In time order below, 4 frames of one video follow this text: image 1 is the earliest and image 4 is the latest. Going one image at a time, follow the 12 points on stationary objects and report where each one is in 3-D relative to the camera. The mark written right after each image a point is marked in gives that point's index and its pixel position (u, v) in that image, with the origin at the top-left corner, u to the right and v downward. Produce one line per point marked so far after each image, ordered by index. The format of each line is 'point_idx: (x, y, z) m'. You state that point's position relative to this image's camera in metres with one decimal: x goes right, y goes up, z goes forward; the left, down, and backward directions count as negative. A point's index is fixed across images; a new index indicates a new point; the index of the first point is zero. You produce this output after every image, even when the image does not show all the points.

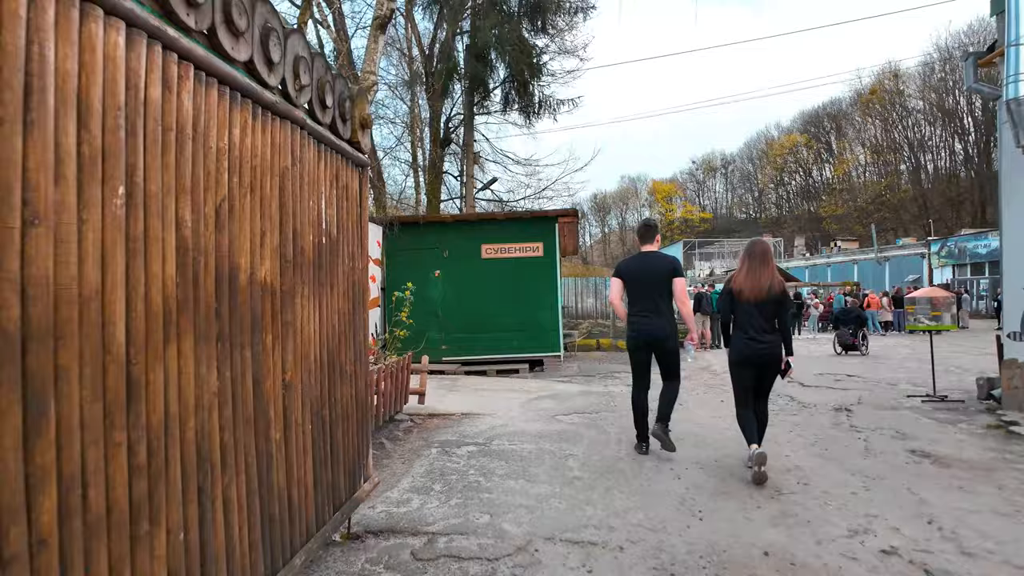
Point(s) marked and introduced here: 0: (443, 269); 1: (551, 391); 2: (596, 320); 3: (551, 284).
0: (-1.3, +0.3, +11.0) m
1: (+0.5, -1.4, +8.0) m
2: (+2.3, -0.9, +16.5) m
3: (+0.7, +0.1, +10.9) m
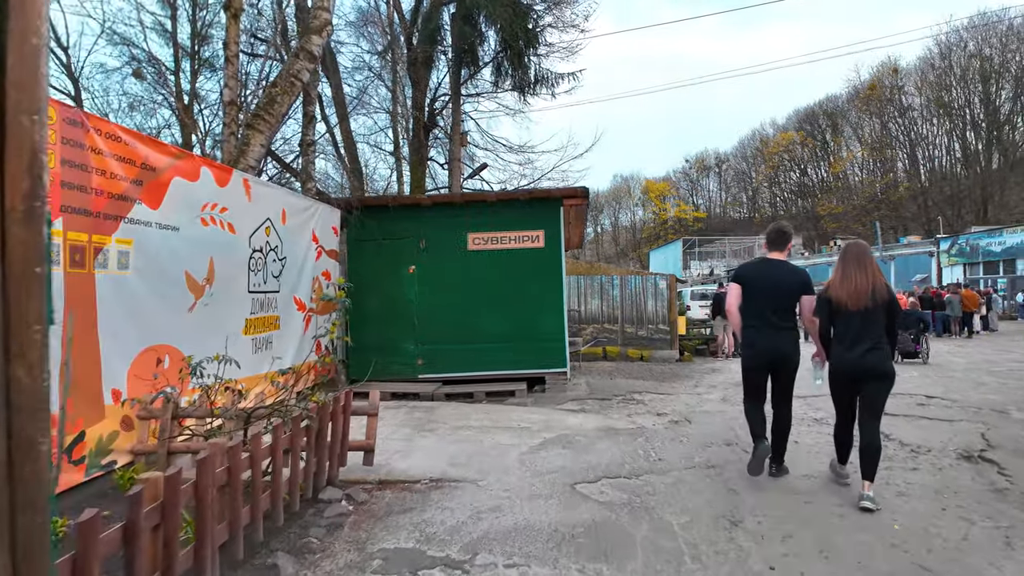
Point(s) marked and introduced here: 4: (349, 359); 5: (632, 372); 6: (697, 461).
0: (-1.4, +0.4, +8.8) m
1: (+0.5, -1.4, +5.8) m
2: (+2.2, -0.9, +14.3) m
3: (+0.6, +0.1, +8.7) m
4: (-2.4, -1.1, +8.8) m
5: (+2.3, -1.6, +11.6) m
6: (+1.5, -1.4, +4.8) m
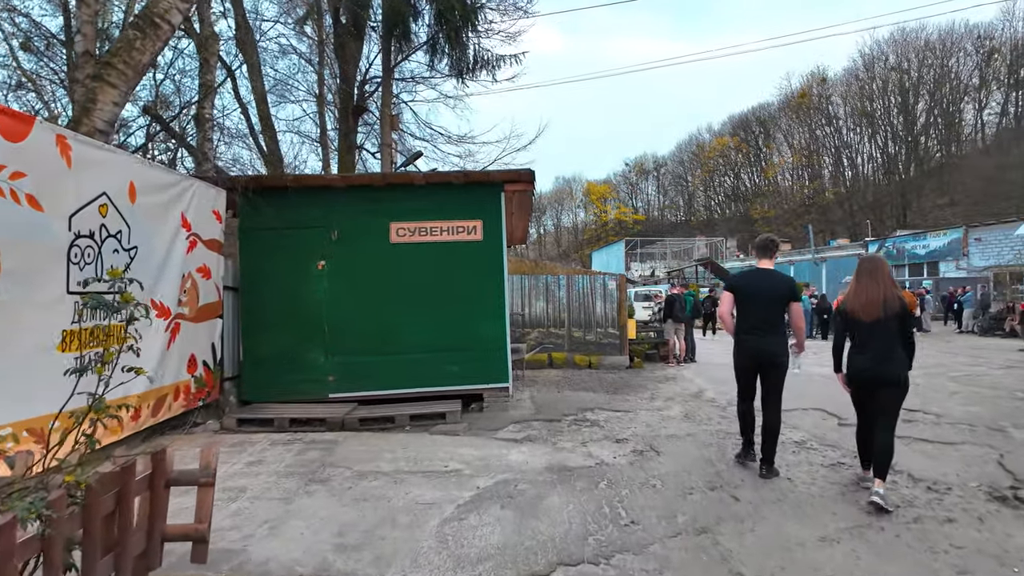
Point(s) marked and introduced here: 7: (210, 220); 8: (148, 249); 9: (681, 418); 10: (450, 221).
0: (-2.2, +0.4, +7.3) m
1: (-0.1, -1.4, +4.4) m
2: (+0.8, -0.9, +13.1) m
3: (-0.2, +0.1, +7.4) m
4: (-3.3, -1.1, +7.2) m
5: (+1.2, -1.7, +10.5) m
6: (+1.0, -1.4, +3.5) m
7: (-3.2, +0.7, +6.3) m
8: (-3.2, +0.4, +5.3) m
9: (+2.0, -1.6, +7.2) m
10: (-0.8, +0.8, +7.4) m
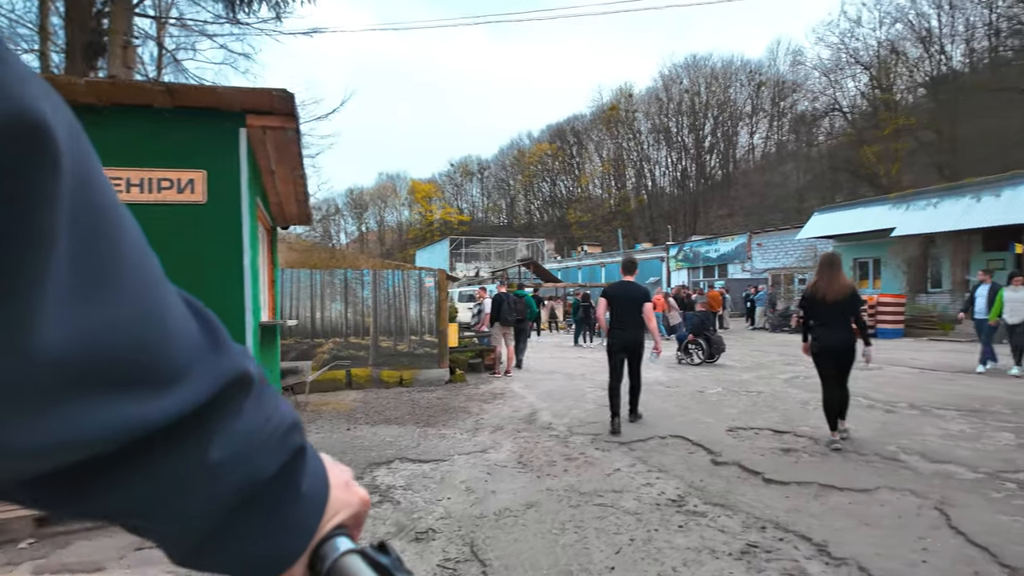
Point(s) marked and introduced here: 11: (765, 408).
0: (-4.1, +0.4, +3.9) m
1: (-1.2, -1.3, +1.8) m
2: (-2.9, -0.9, +10.4) m
3: (-2.2, +0.1, +4.6) m
4: (-5.1, -1.0, +3.6) m
5: (-1.7, -1.6, +8.0) m
6: (+0.1, -1.3, +1.3) m
7: (-4.8, +0.8, +2.7) m
8: (-4.5, +0.4, +1.8) m
9: (0.0, -1.5, +5.1) m
10: (-2.7, +0.9, +4.4) m
11: (+3.1, -1.5, +7.2) m
